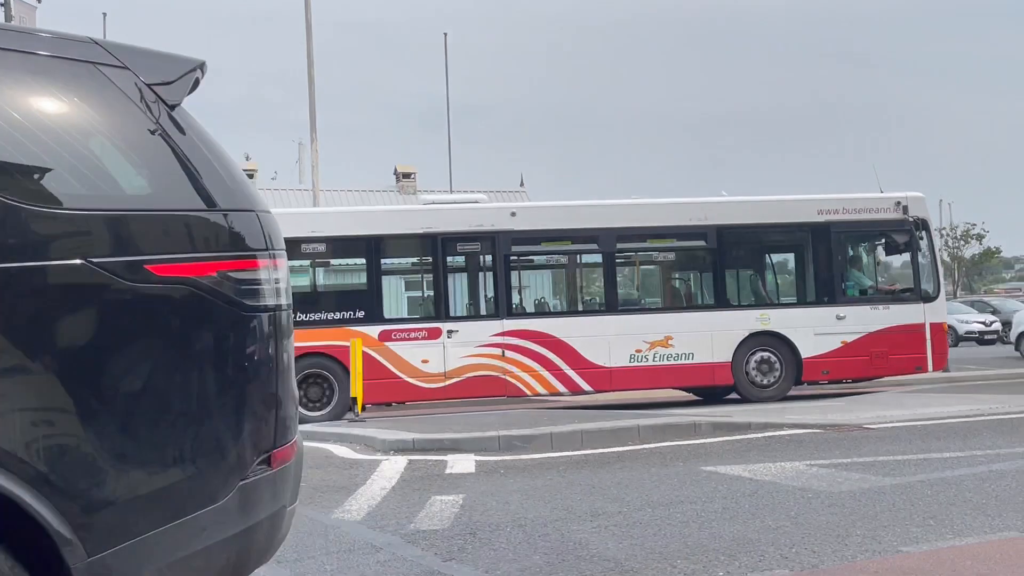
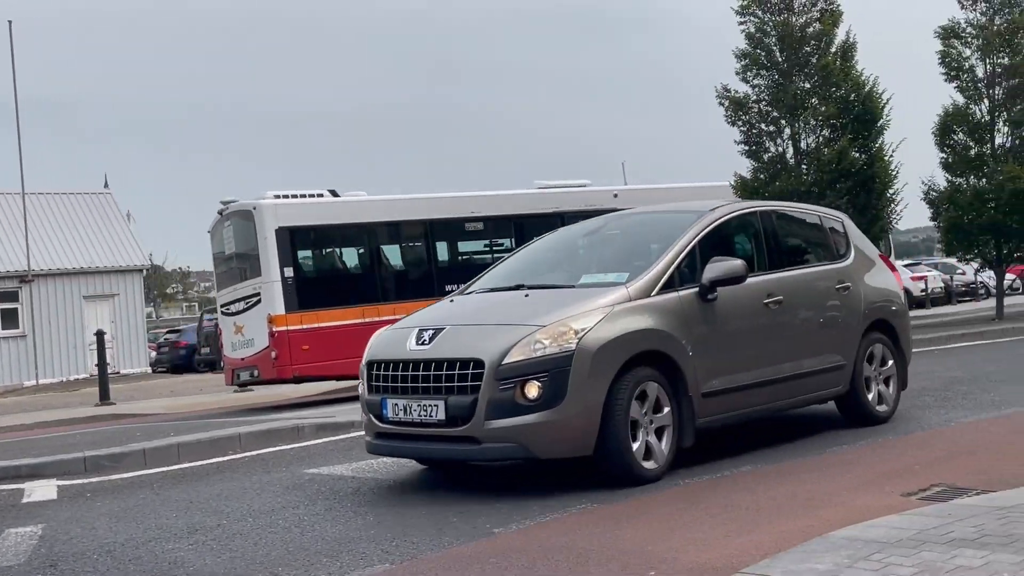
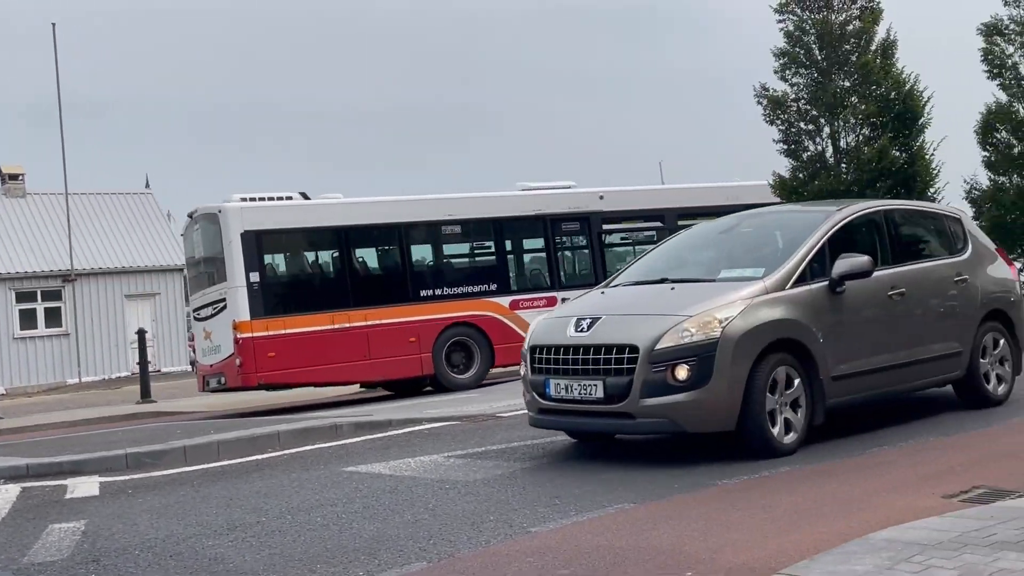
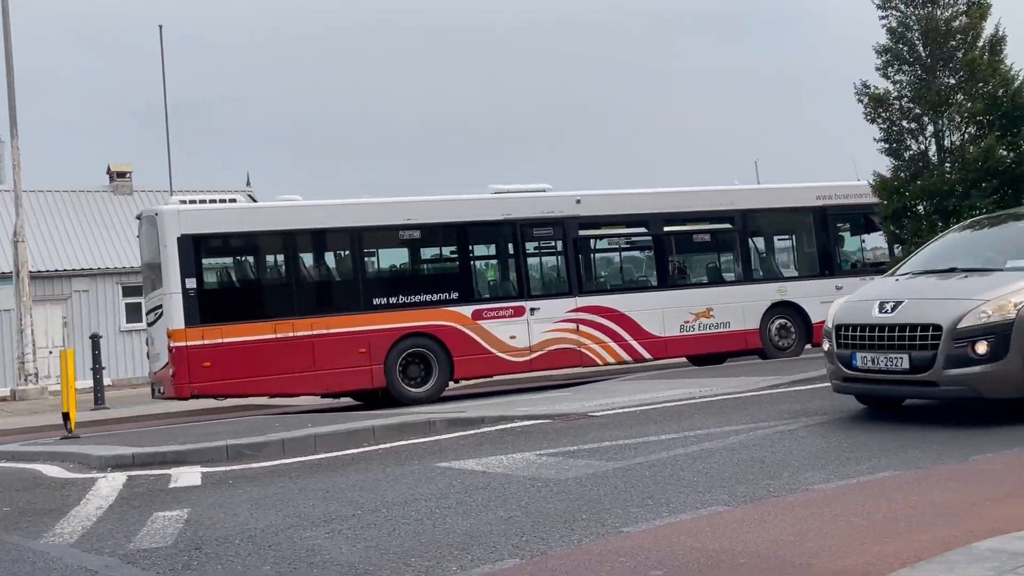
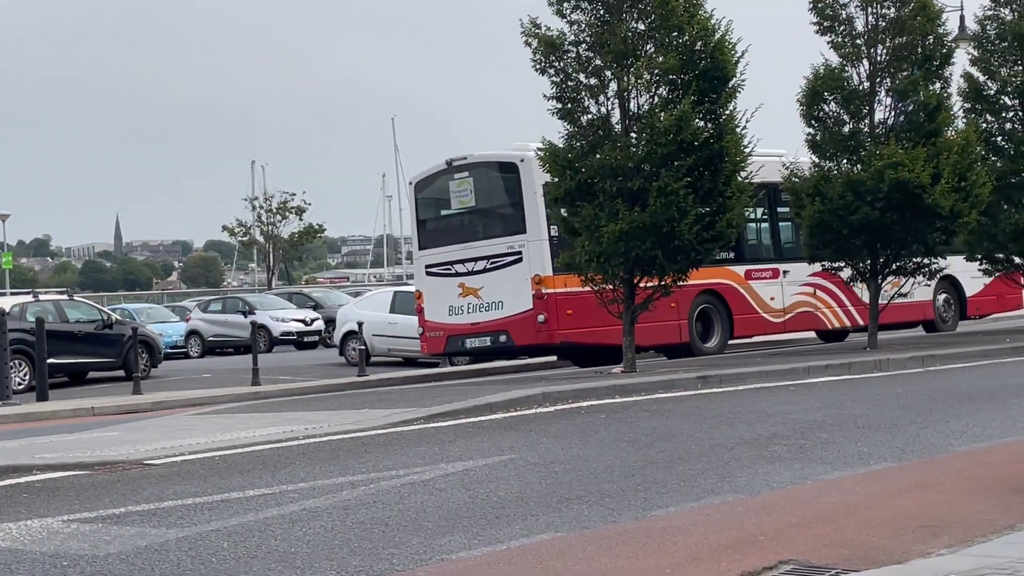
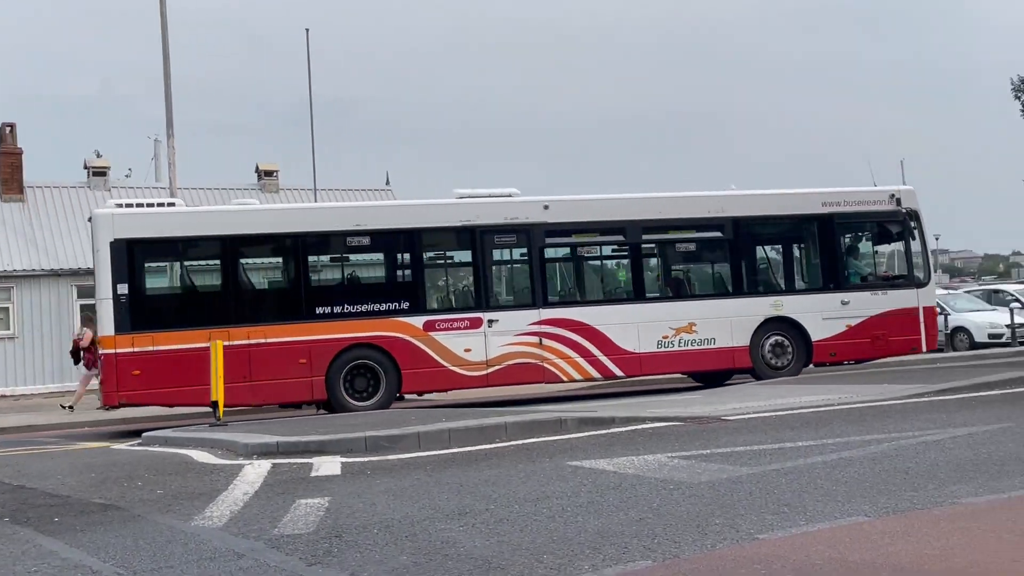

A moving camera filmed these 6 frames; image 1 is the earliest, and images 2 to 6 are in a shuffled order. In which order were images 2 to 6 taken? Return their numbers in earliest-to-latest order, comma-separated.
6, 4, 3, 2, 5
